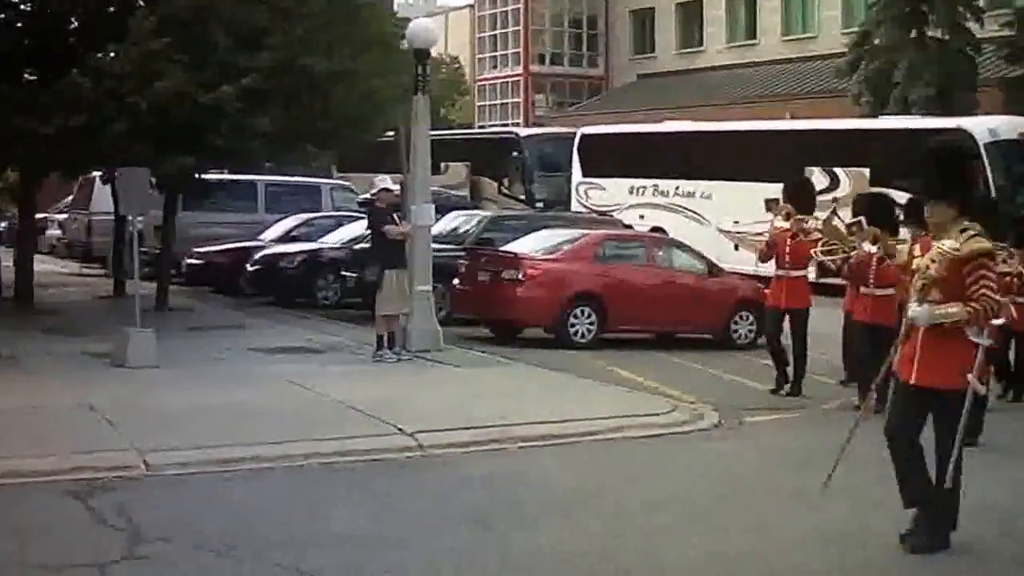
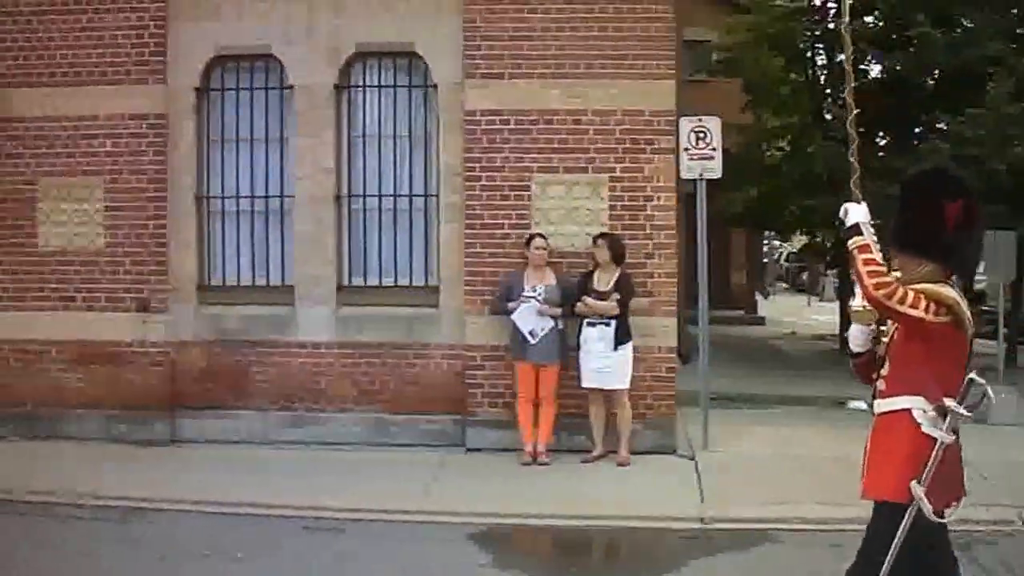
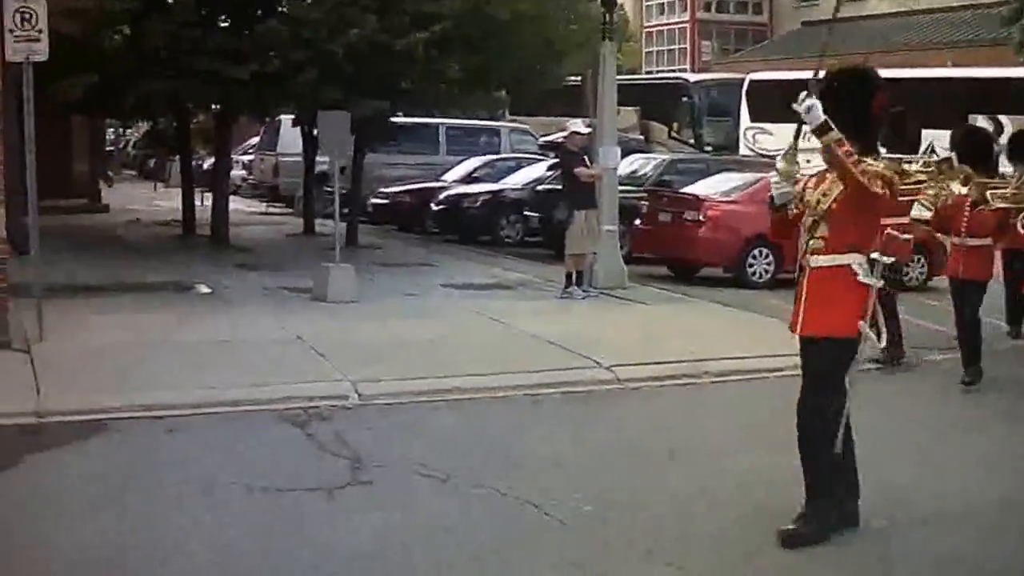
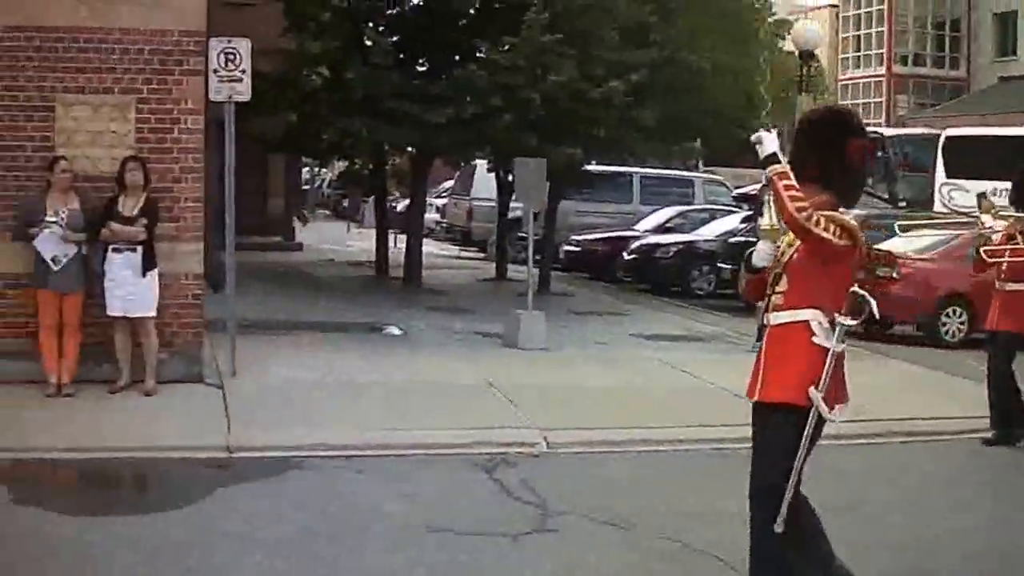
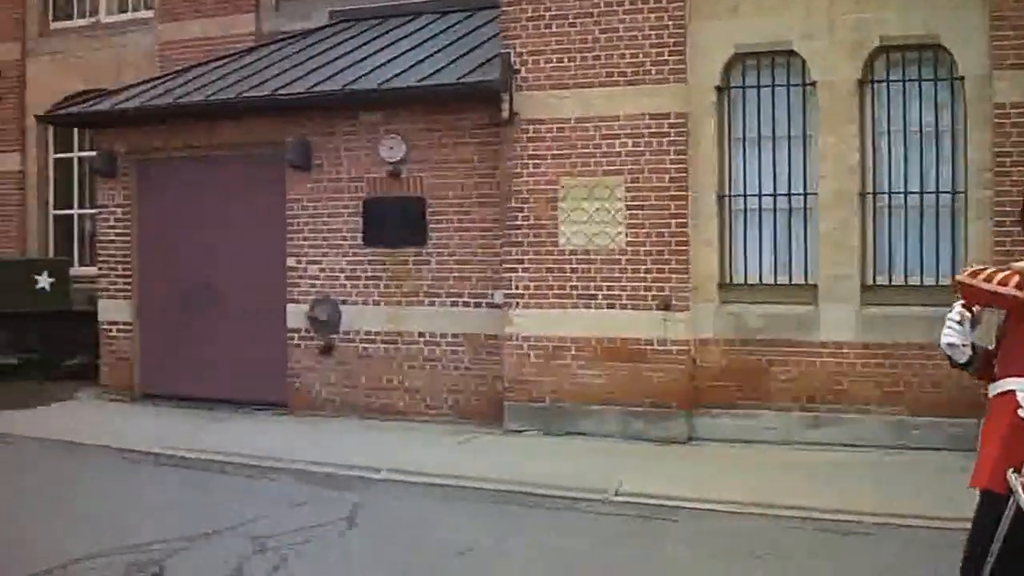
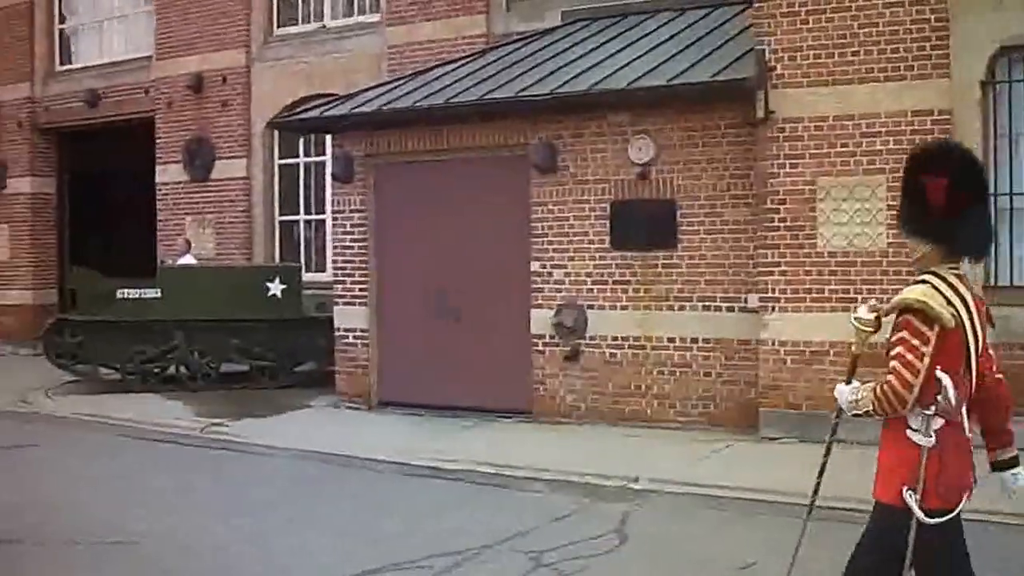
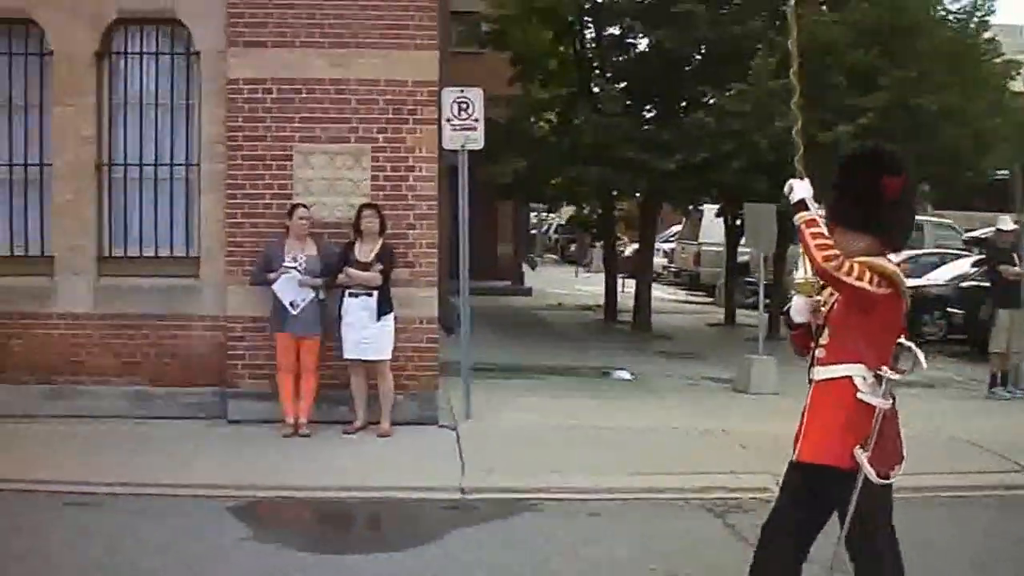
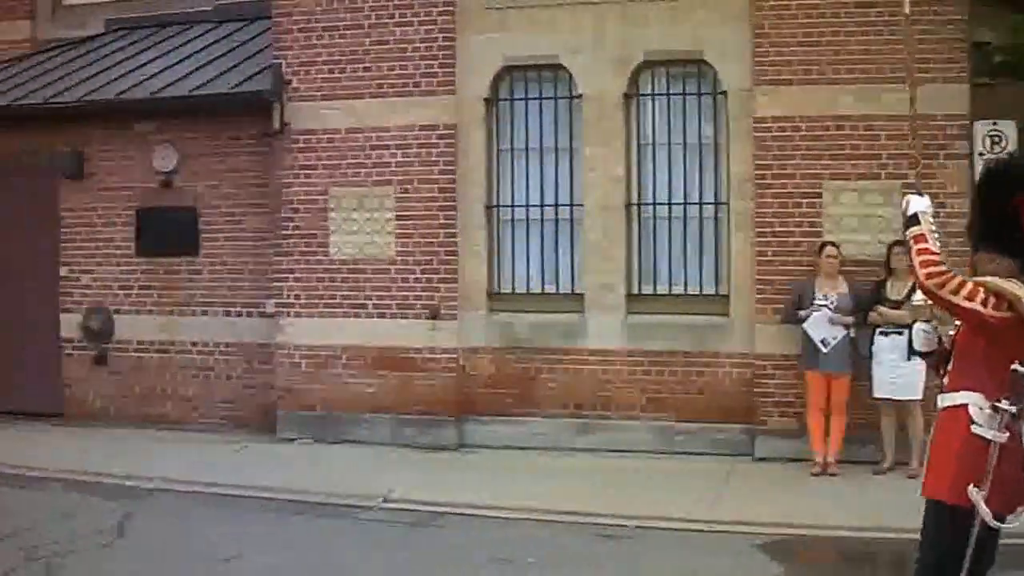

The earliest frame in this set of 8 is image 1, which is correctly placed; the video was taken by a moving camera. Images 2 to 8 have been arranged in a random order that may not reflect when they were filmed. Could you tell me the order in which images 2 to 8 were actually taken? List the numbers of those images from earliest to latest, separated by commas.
3, 4, 7, 2, 8, 5, 6
